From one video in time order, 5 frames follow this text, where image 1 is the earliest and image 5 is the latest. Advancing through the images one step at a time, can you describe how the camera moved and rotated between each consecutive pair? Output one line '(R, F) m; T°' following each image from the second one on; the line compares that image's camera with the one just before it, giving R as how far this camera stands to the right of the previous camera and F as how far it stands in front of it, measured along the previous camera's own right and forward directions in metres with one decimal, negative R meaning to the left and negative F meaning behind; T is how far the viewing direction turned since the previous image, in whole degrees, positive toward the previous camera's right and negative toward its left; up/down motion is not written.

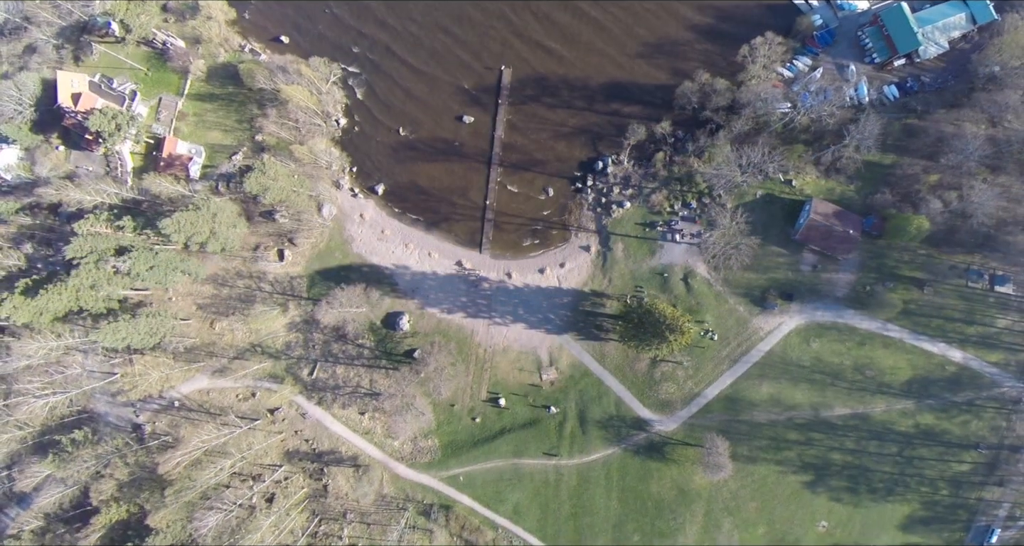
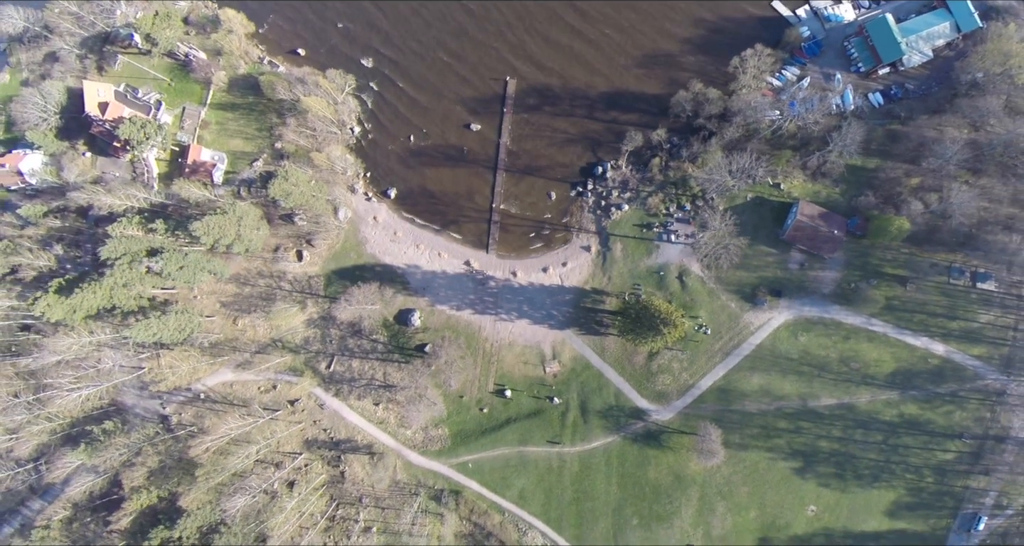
(-0.2, -2.4) m; 0°
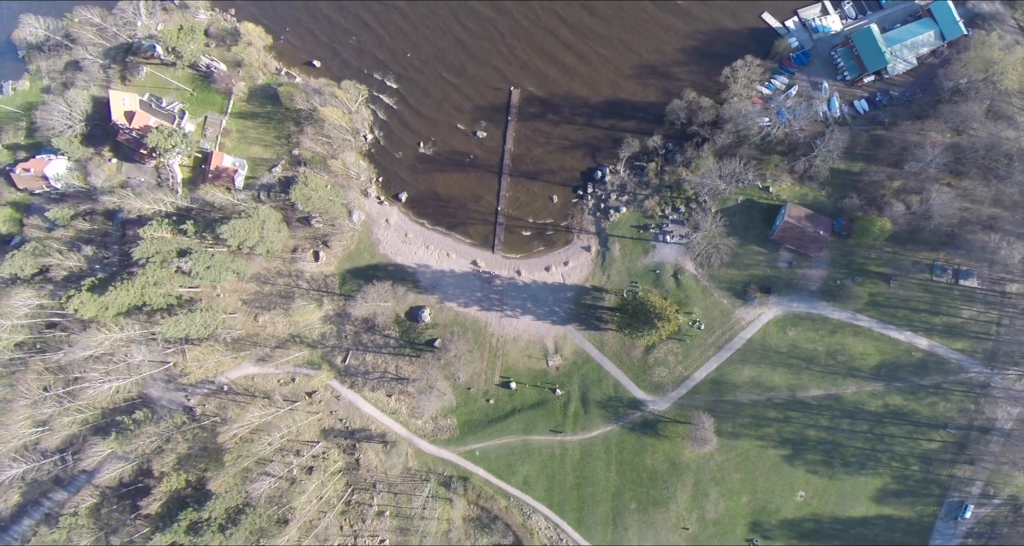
(-0.1, -2.6) m; 0°
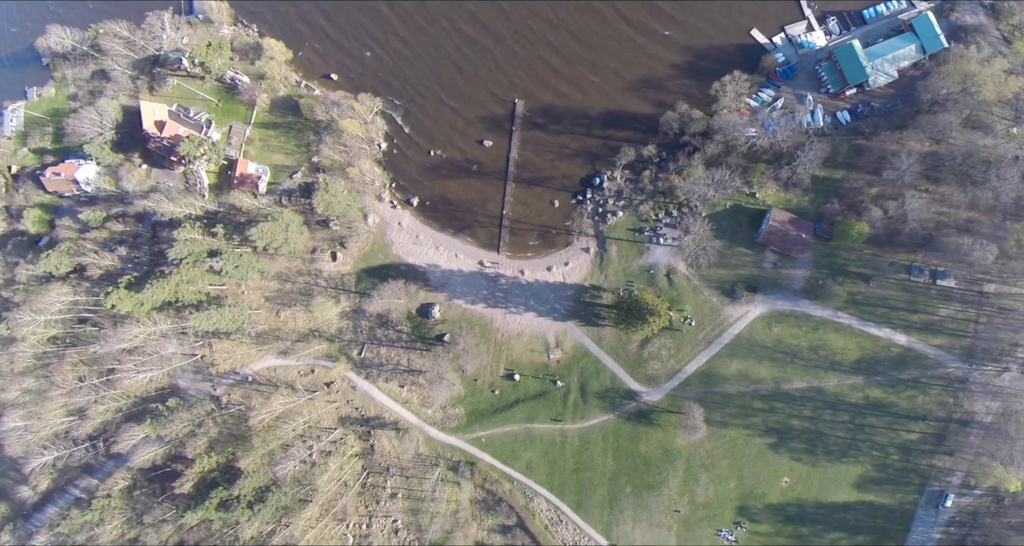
(-0.1, -3.3) m; 0°
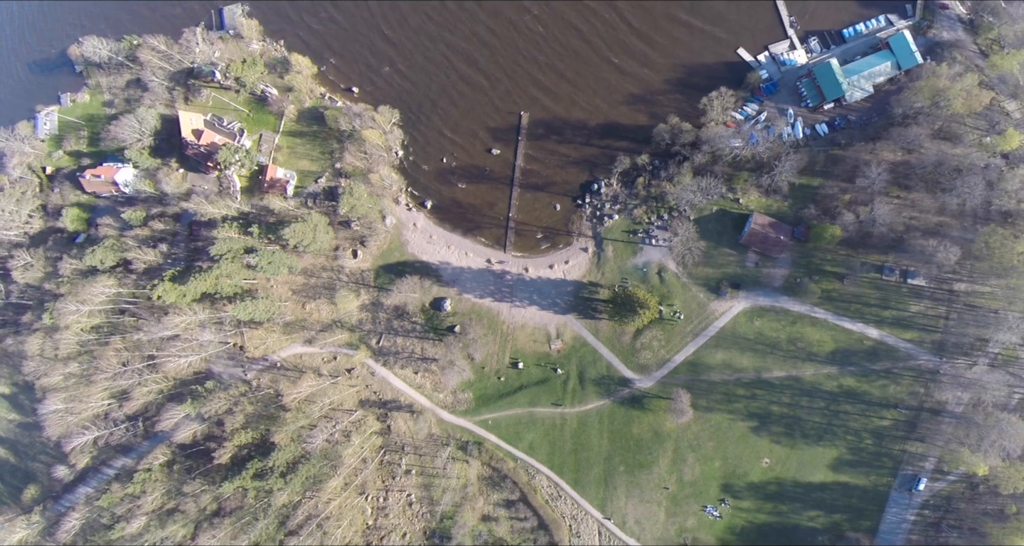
(-0.3, -4.8) m; 0°
